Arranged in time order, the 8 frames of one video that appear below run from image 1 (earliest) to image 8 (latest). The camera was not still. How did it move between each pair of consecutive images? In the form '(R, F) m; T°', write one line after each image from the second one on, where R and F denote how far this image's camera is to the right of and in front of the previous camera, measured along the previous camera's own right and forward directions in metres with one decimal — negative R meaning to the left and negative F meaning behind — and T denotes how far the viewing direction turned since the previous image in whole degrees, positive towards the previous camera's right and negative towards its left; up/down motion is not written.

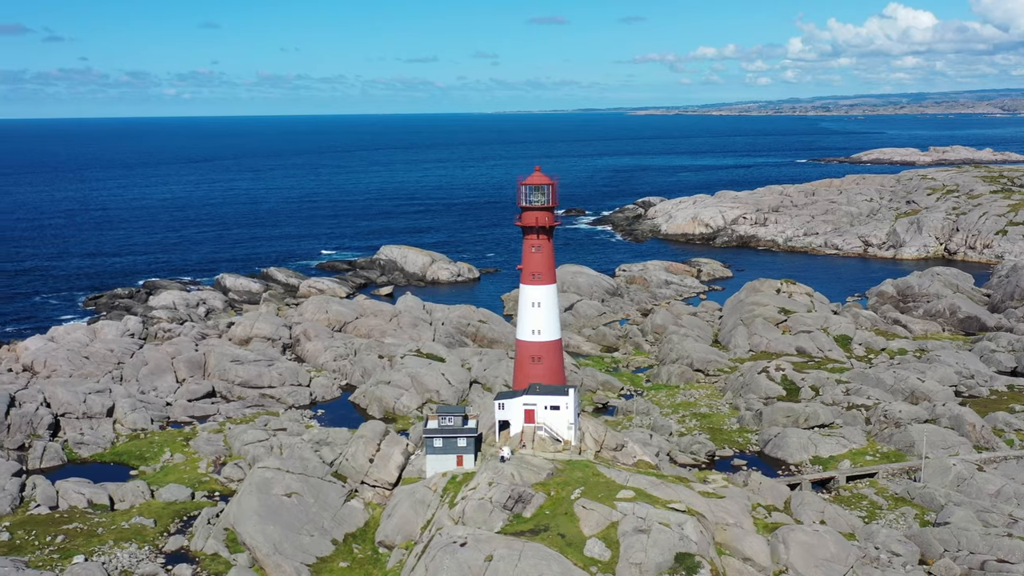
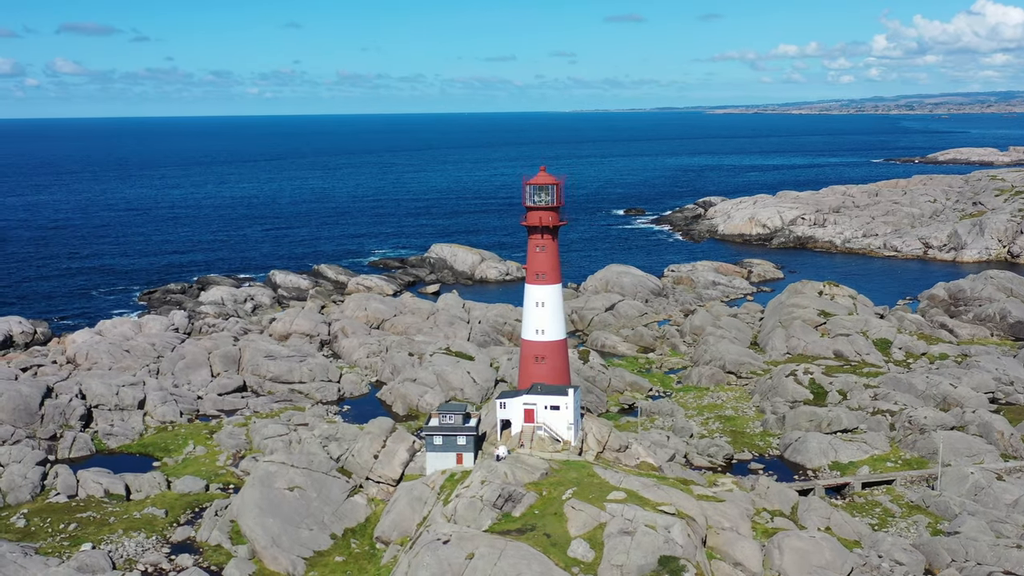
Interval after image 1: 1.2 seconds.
(+1.6, +0.1) m; -3°
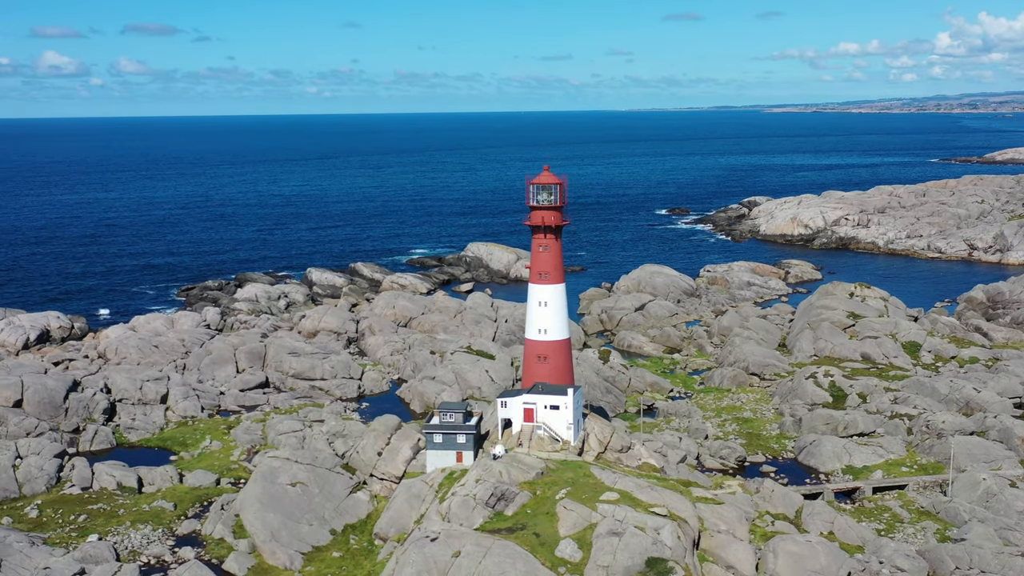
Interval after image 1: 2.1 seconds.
(+1.1, 0.0) m; -2°
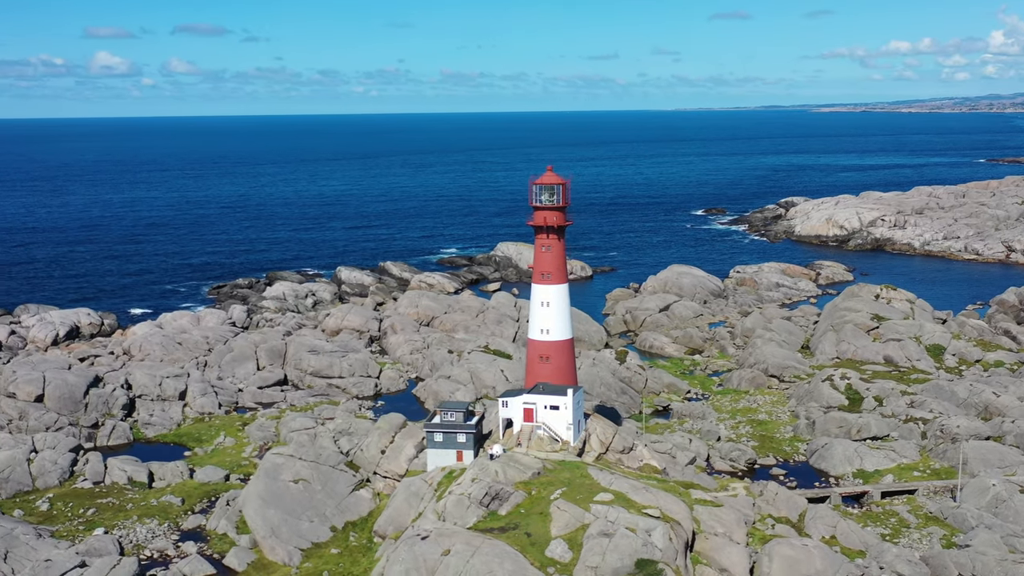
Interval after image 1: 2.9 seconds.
(+0.9, 0.0) m; -2°
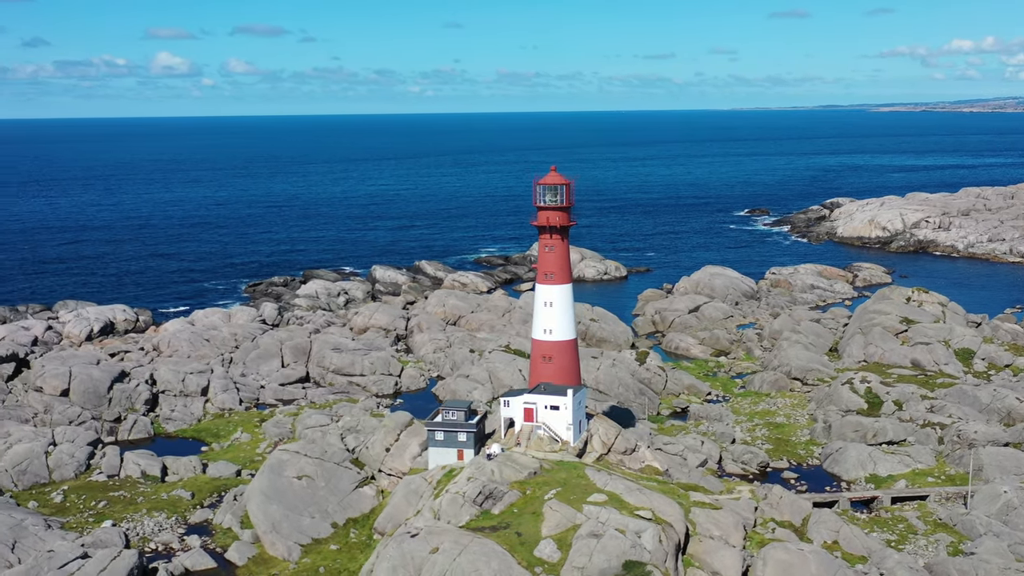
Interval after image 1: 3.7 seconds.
(+1.1, 0.0) m; -2°
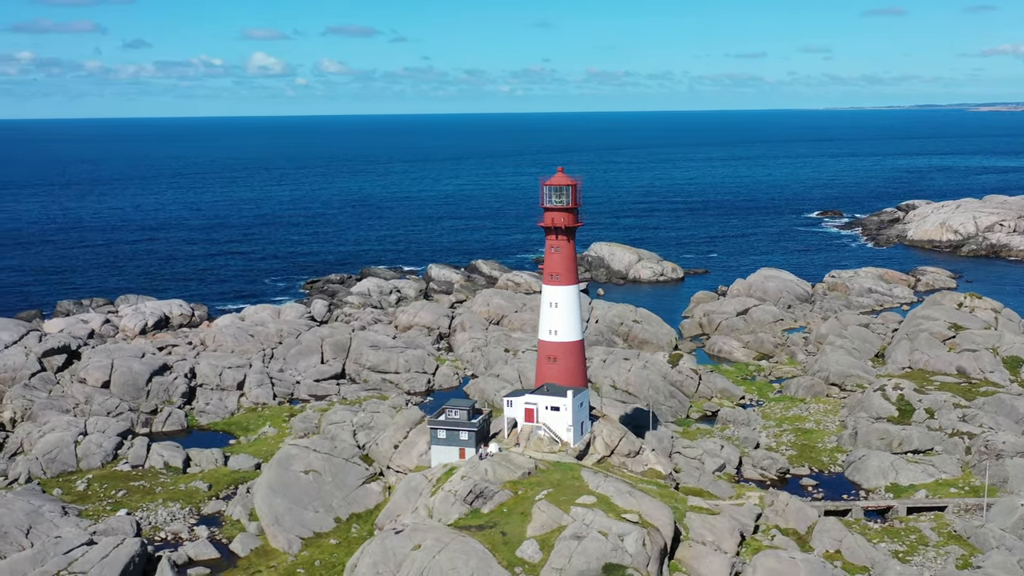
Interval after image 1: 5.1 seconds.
(+1.8, -0.1) m; -3°
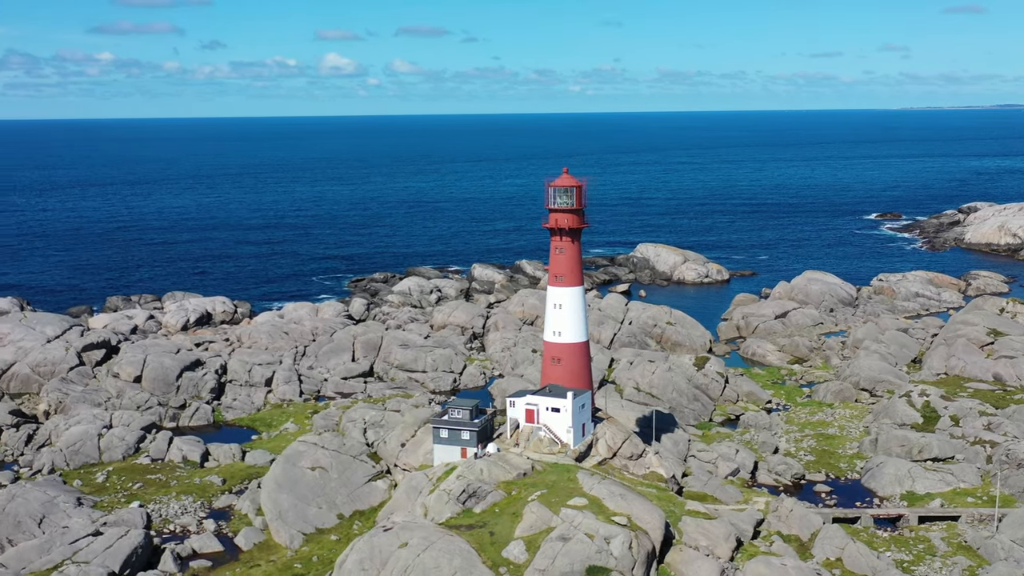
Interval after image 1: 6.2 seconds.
(+1.4, -0.1) m; -3°
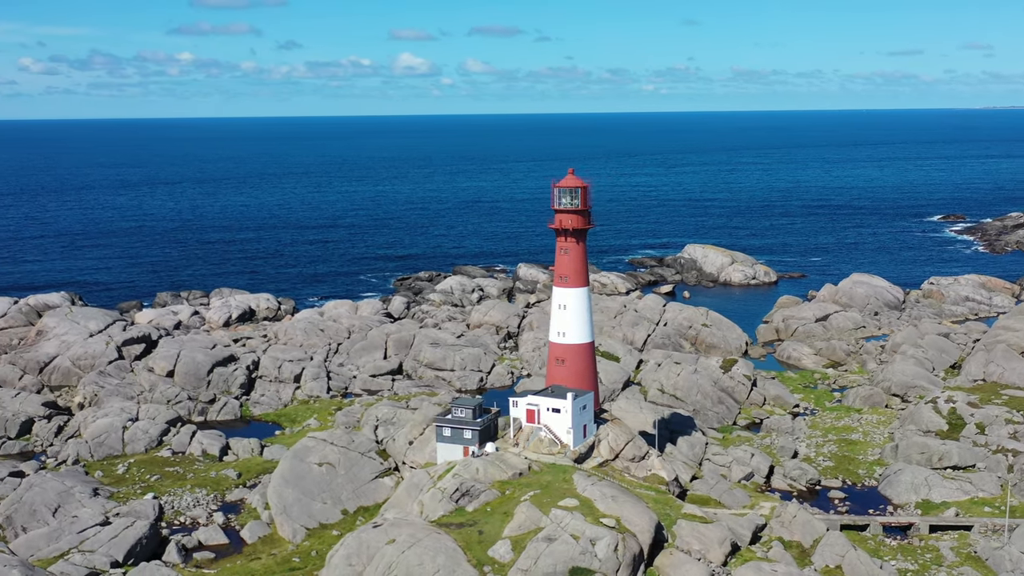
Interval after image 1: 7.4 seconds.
(+1.5, -0.2) m; -3°
